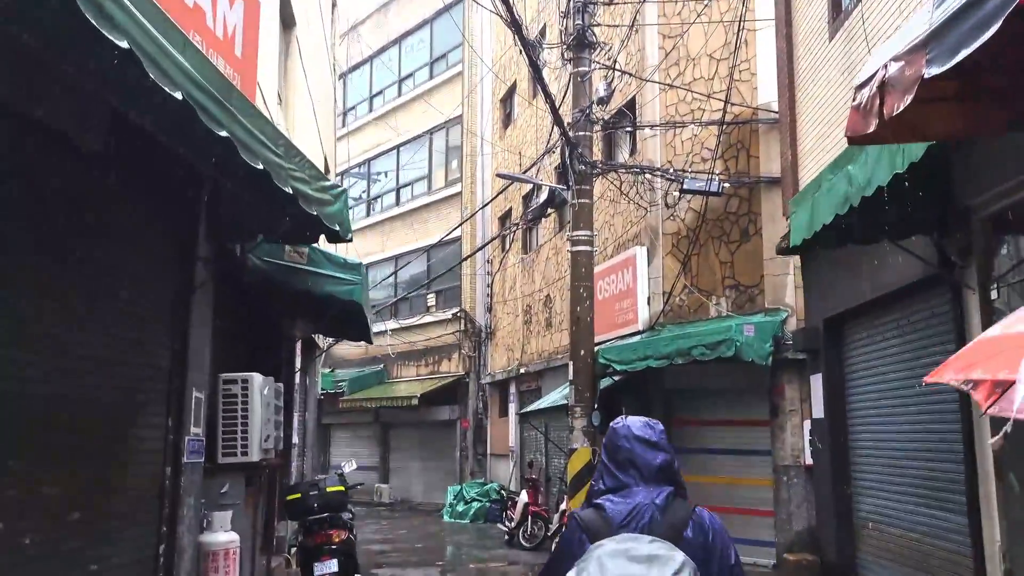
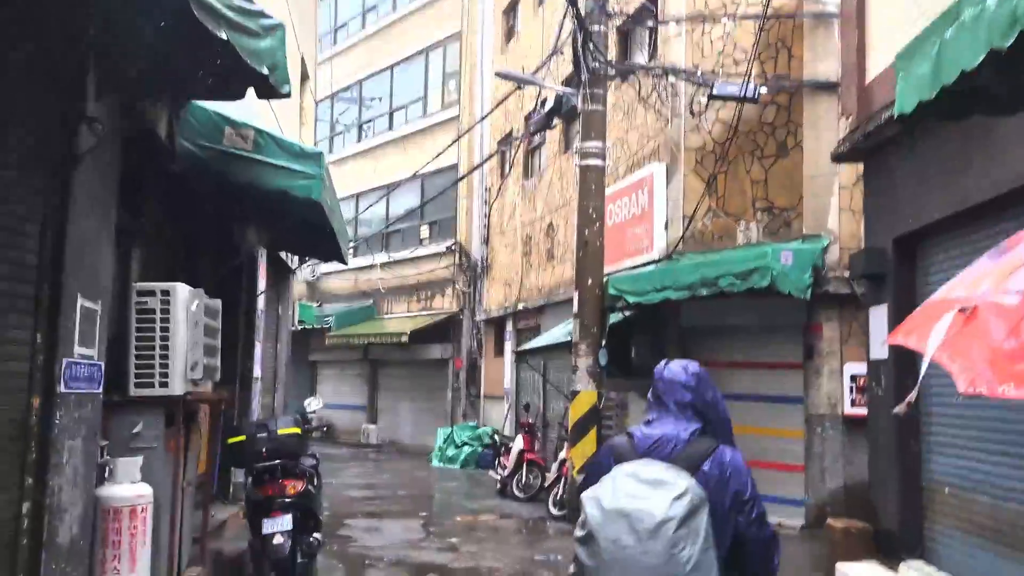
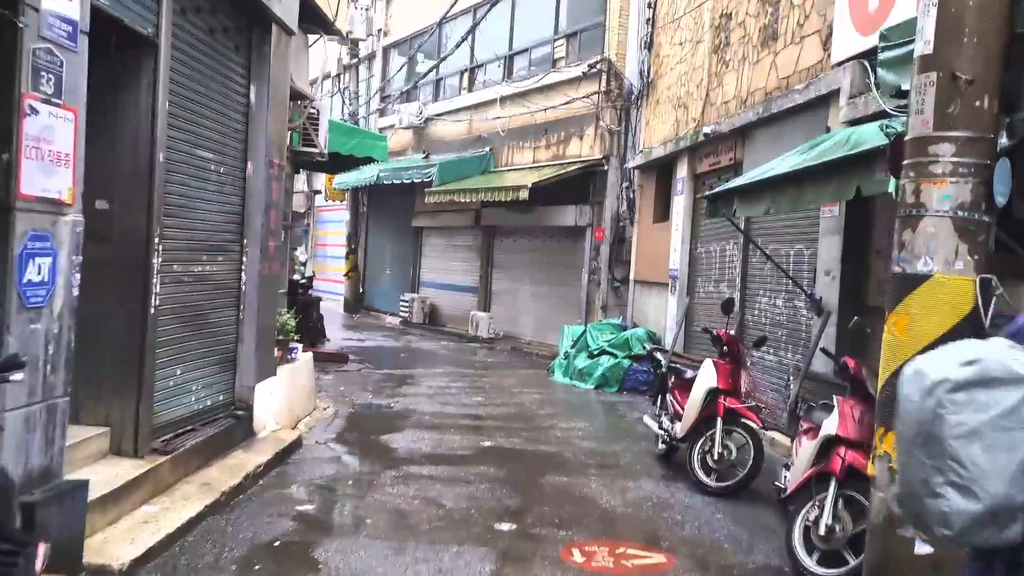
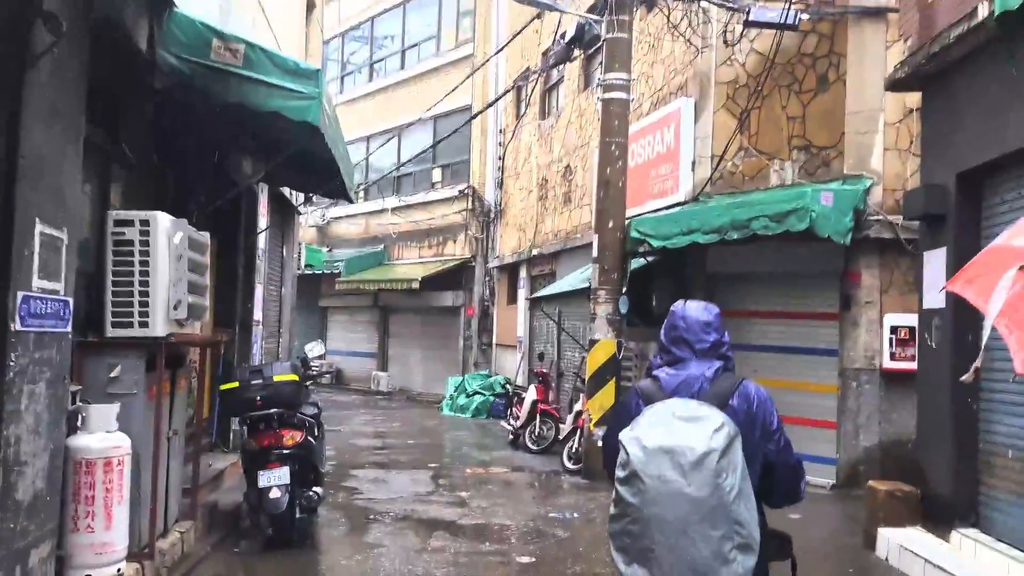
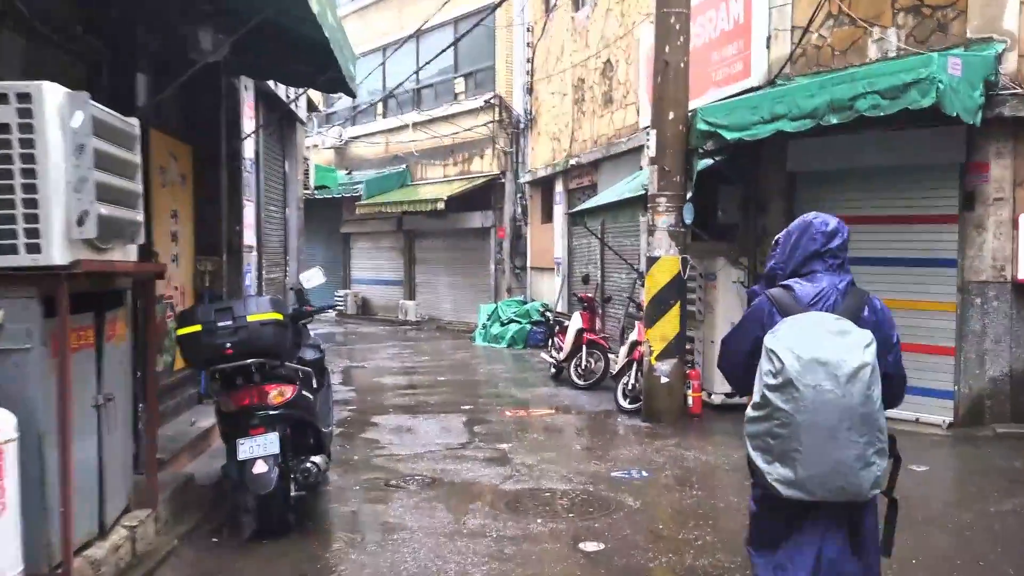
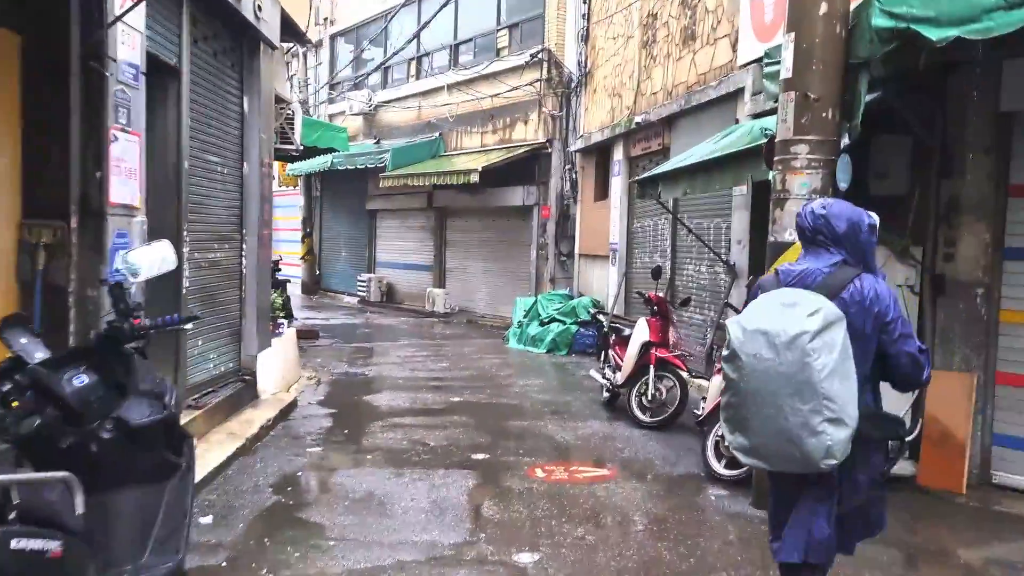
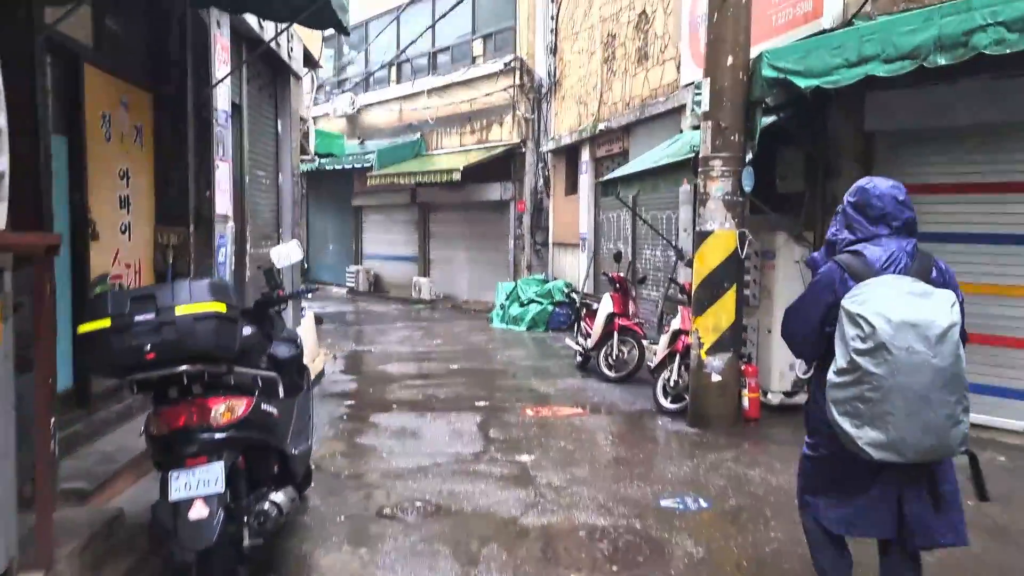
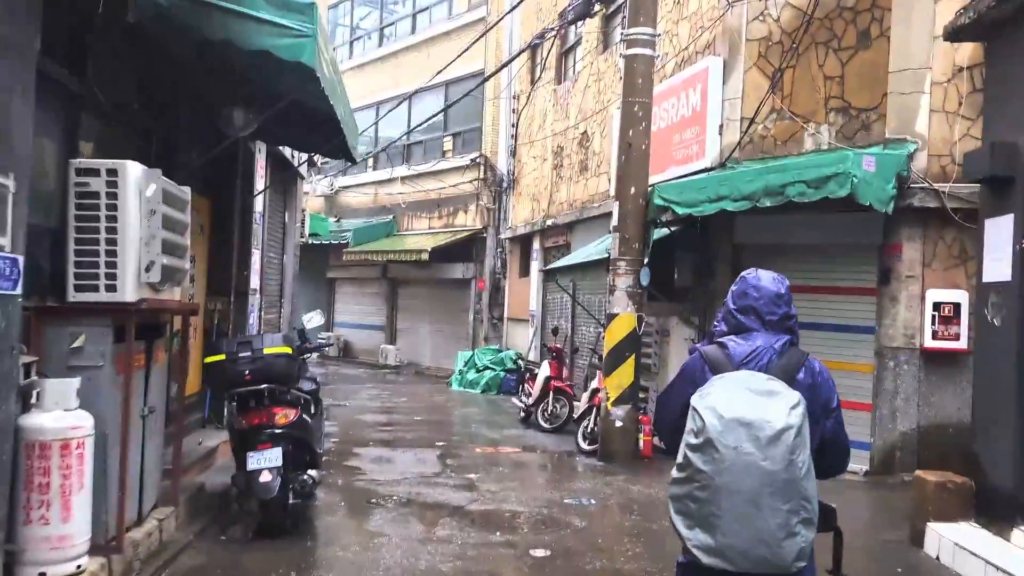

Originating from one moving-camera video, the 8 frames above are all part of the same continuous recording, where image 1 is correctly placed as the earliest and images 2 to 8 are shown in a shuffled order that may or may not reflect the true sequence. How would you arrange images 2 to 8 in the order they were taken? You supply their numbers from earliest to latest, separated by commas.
2, 4, 8, 5, 7, 6, 3
